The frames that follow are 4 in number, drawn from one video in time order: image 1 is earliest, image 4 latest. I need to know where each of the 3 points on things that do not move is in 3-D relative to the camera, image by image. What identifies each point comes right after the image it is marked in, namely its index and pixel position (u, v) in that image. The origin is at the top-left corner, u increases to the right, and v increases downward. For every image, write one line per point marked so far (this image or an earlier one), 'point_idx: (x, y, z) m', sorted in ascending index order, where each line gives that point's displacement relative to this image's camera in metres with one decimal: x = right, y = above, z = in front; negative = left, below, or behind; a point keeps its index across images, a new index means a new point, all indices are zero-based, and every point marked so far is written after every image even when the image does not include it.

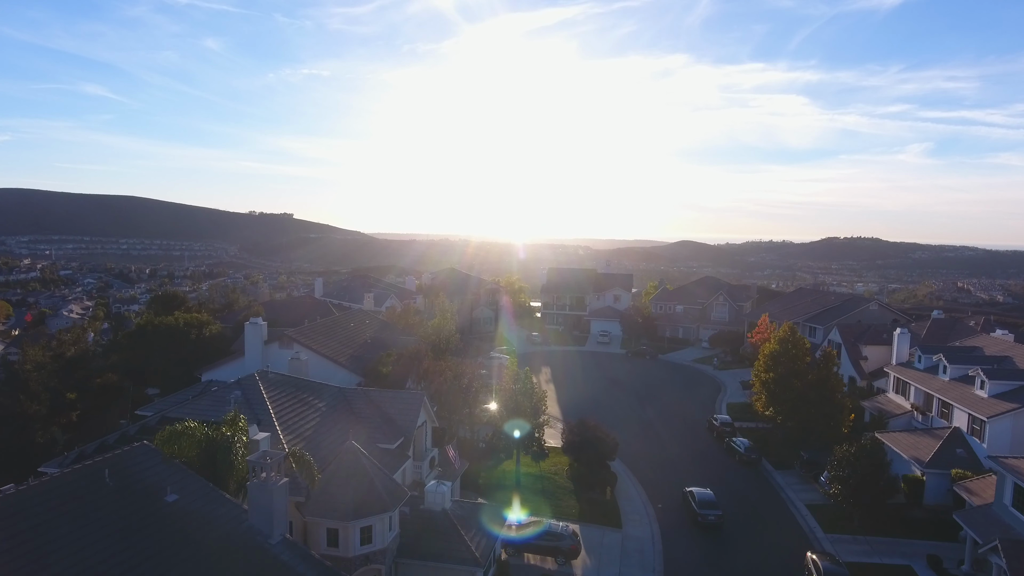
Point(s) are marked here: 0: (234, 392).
0: (-8.0, -3.0, +18.3) m
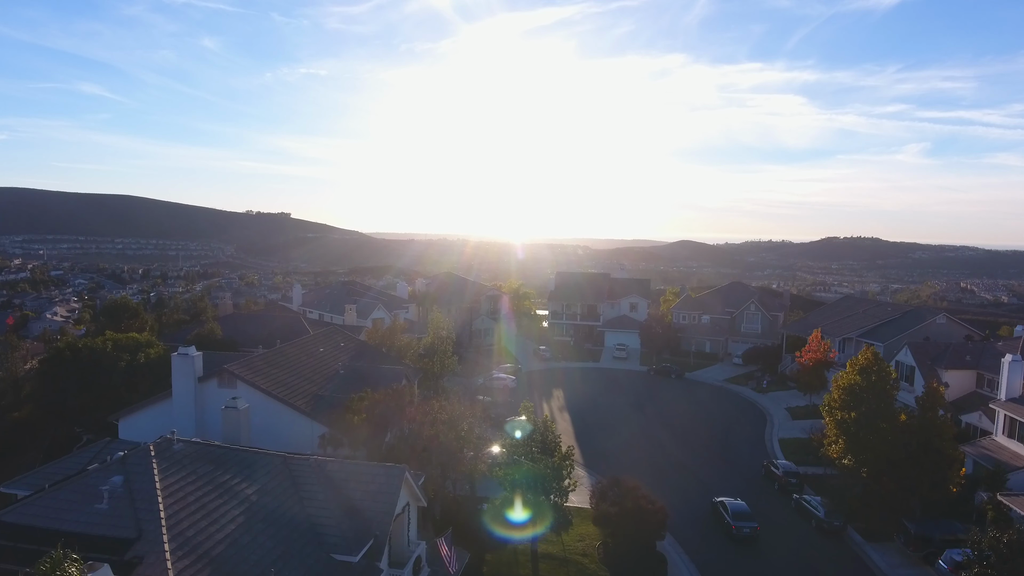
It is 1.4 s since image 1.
0: (-7.5, -3.6, +12.1) m
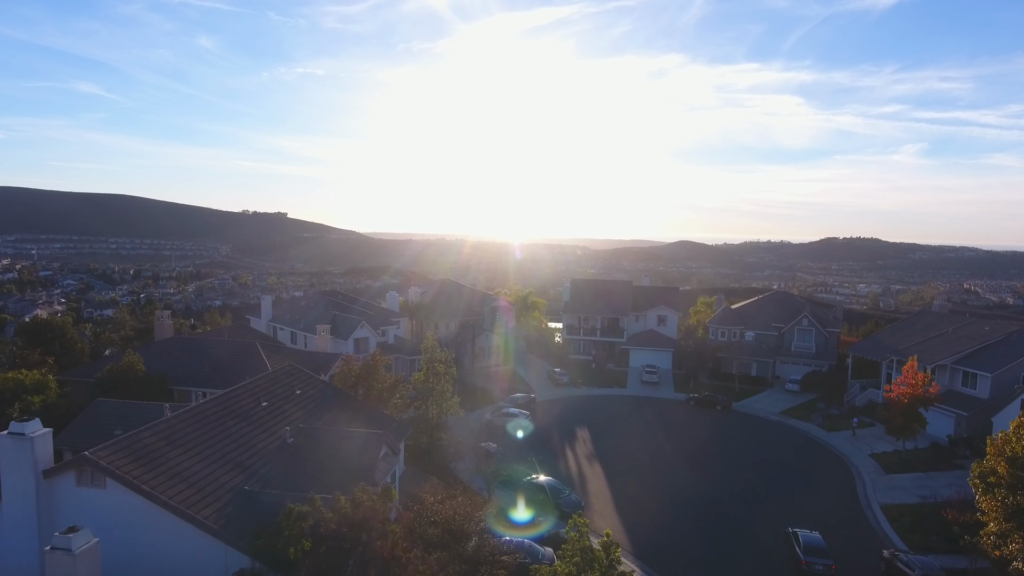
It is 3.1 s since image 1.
0: (-6.8, -4.3, +4.7) m
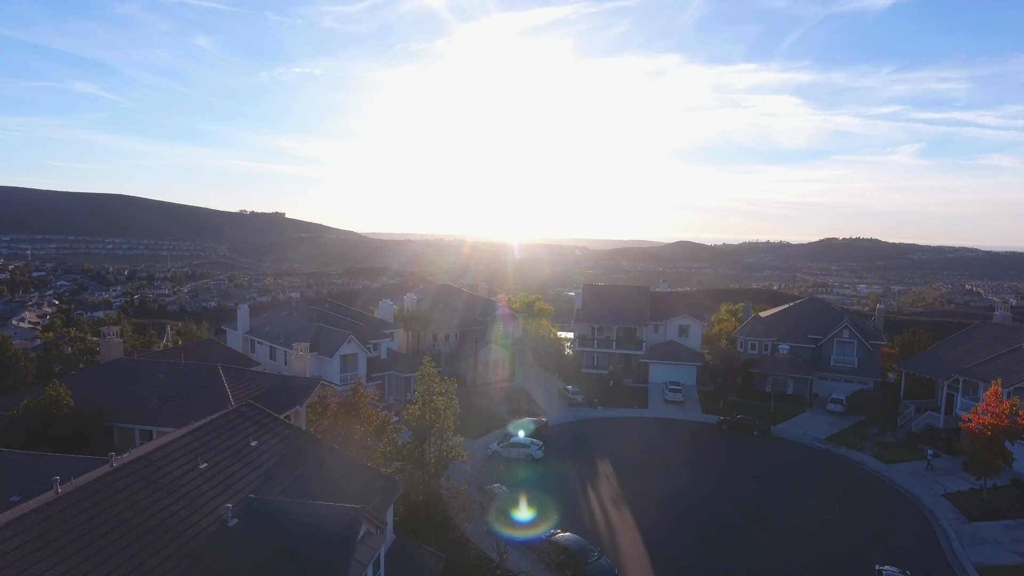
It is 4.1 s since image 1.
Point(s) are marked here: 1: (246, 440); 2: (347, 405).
0: (-6.3, -4.7, +0.5) m
1: (-5.9, -3.3, +14.3) m
2: (-4.8, -3.4, +19.0) m
